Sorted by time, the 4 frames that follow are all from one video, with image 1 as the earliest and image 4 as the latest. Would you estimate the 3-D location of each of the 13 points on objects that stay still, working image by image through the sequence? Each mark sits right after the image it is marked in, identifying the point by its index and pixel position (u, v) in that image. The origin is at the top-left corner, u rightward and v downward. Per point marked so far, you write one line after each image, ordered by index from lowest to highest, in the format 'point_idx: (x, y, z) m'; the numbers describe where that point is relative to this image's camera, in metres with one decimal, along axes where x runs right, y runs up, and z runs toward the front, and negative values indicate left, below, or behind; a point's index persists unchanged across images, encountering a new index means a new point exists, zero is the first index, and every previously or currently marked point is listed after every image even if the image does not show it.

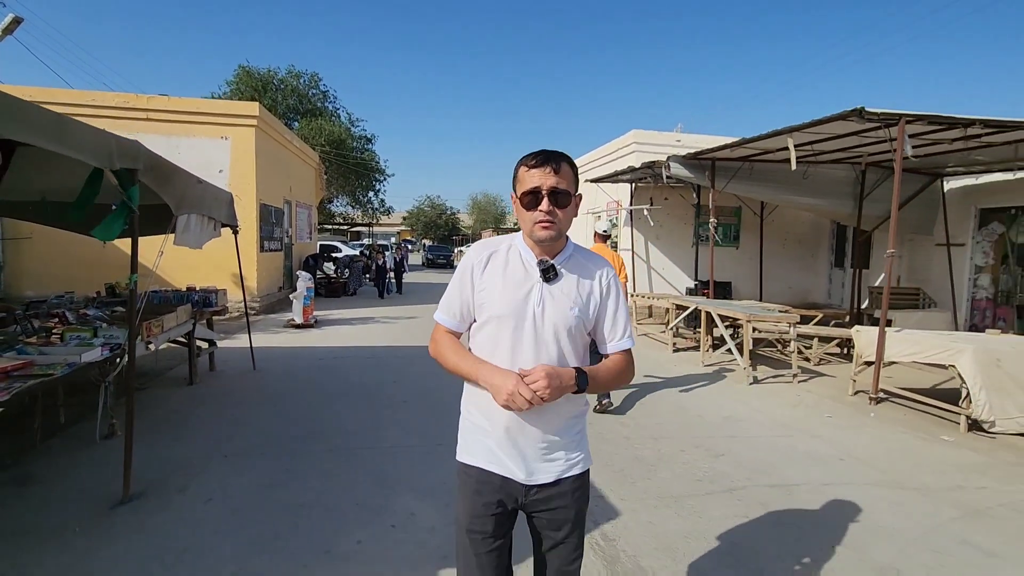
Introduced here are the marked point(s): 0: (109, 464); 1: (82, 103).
0: (-3.1, -1.3, +4.0) m
1: (-9.2, +4.0, +11.2) m
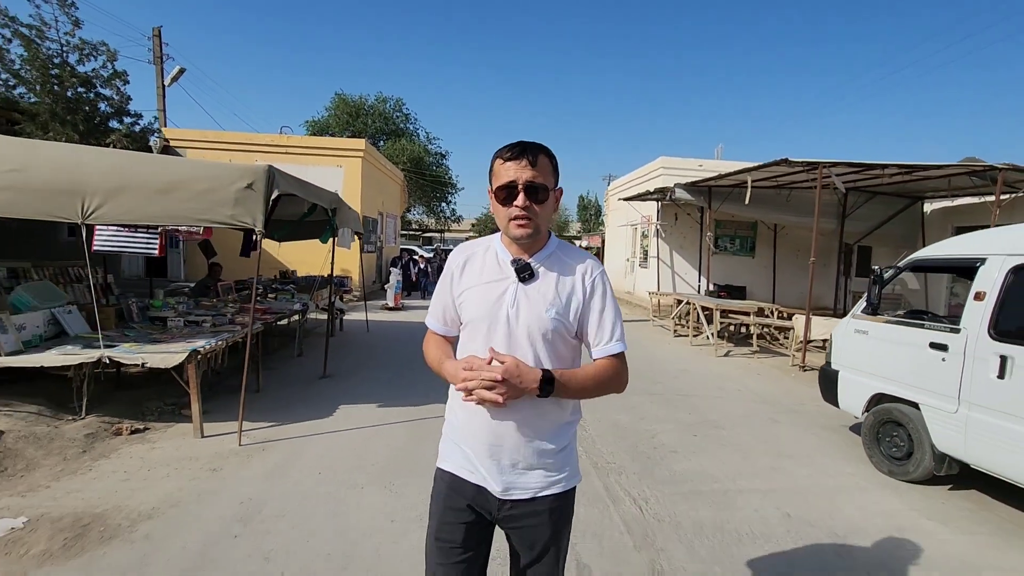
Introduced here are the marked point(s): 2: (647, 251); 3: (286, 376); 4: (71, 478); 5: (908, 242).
0: (-2.9, -1.1, +7.4) m
1: (-7.9, +4.3, +15.4) m
2: (+4.3, +1.2, +16.5) m
3: (-2.9, -1.1, +6.7) m
4: (-3.2, -1.4, +3.8) m
5: (+9.8, +1.1, +13.0) m
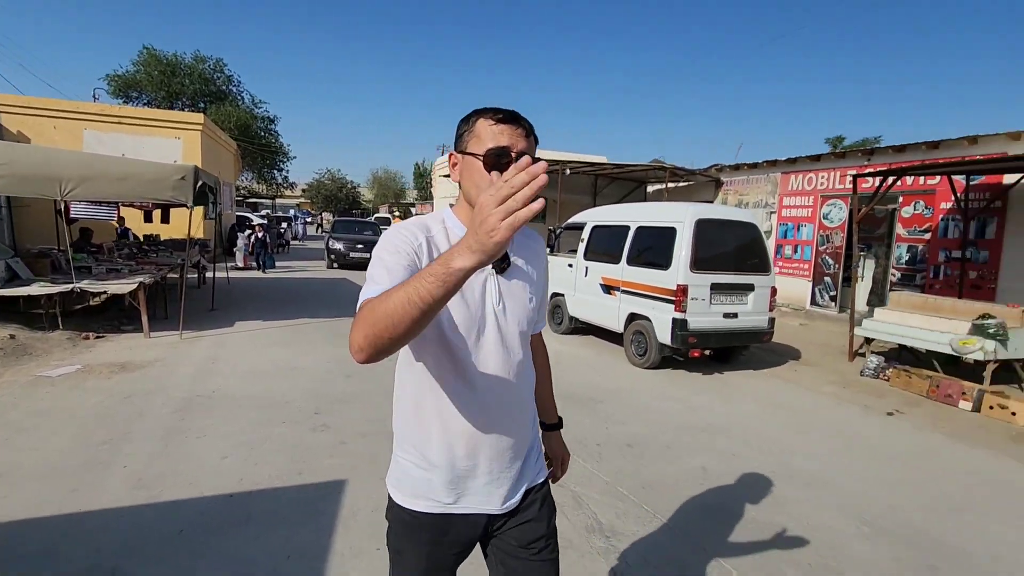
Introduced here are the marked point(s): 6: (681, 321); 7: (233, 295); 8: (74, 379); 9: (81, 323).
0: (-5.9, -0.3, +9.8) m
1: (-13.2, +5.3, +15.6) m
2: (-1.9, +2.7, +20.5) m
3: (-5.8, -0.4, +9.2) m
4: (-5.2, -0.8, +6.3) m
5: (+4.5, +2.7, +18.7) m
6: (+2.0, -0.4, +6.2) m
7: (-5.9, -0.2, +11.0) m
8: (-4.5, -0.9, +5.4) m
9: (-6.1, -0.5, +7.4) m
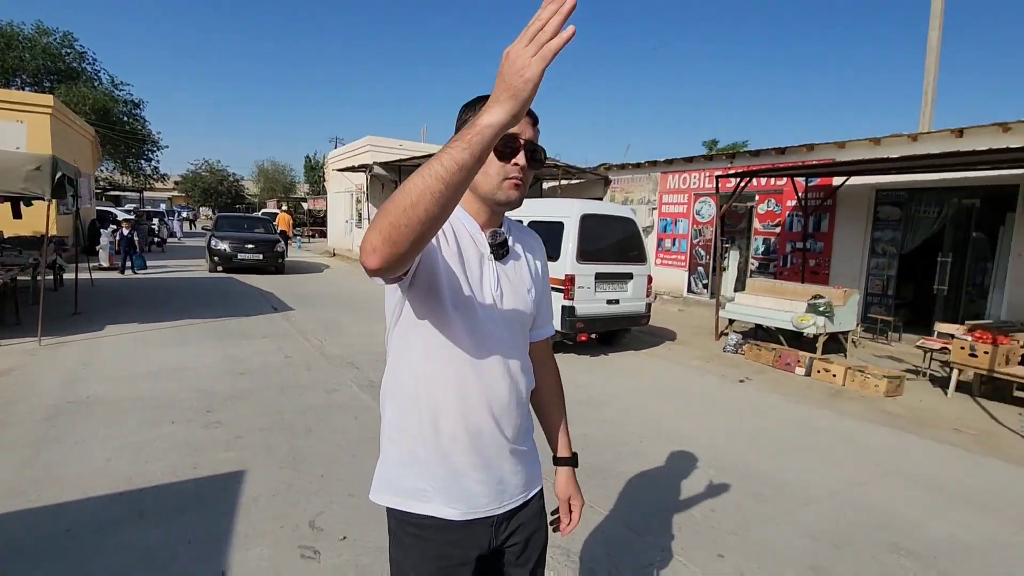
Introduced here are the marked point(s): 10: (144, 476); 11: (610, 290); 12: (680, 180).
0: (-7.7, -0.3, +8.8) m
1: (-16.1, +5.1, +13.1) m
2: (-5.8, +2.8, +20.0) m
3: (-7.5, -0.4, +8.3) m
4: (-6.3, -0.8, +5.6) m
5: (+0.8, +2.9, +19.5) m
6: (+0.8, -0.3, +6.8) m
7: (-7.9, -0.2, +10.0) m
8: (-5.5, -1.0, +4.8) m
9: (-7.4, -0.5, +6.4) m
10: (-2.4, -1.2, +3.4) m
11: (+1.3, 0.0, +7.2) m
12: (+4.5, +2.9, +14.0) m
